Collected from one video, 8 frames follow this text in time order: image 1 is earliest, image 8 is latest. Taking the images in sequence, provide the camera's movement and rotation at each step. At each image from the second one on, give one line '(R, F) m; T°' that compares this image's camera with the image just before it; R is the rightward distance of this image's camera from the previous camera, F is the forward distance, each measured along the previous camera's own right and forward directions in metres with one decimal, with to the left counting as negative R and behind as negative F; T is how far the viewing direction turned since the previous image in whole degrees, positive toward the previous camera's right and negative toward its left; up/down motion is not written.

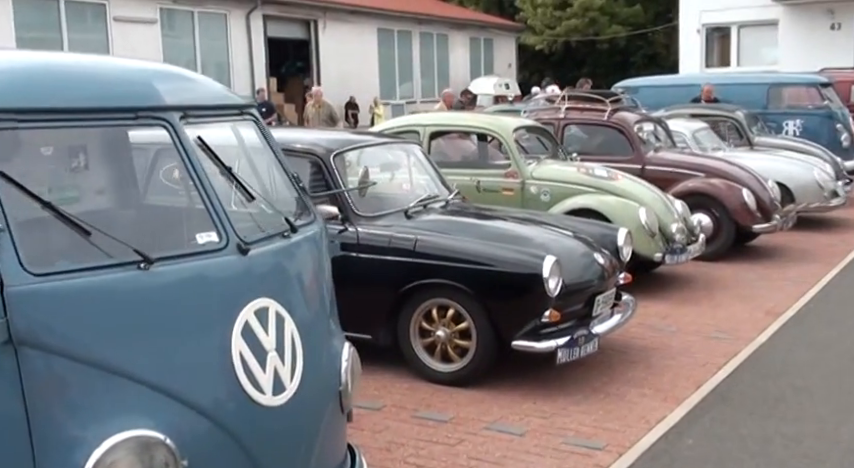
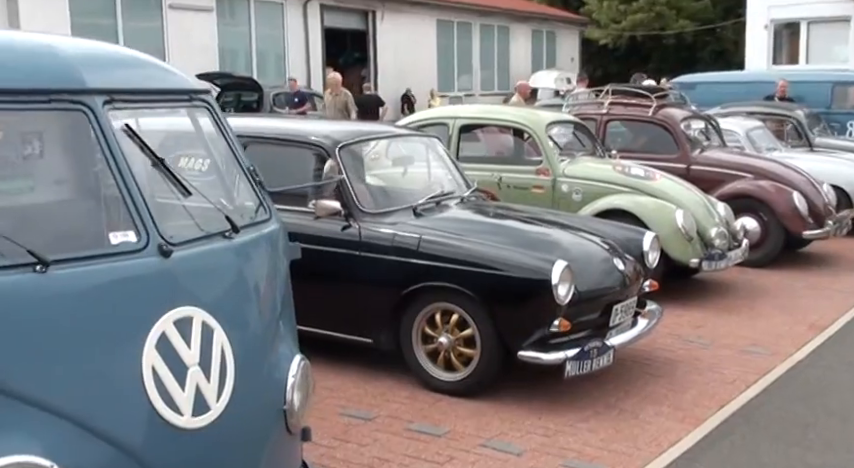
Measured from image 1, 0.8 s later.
(+0.4, +0.4) m; -4°
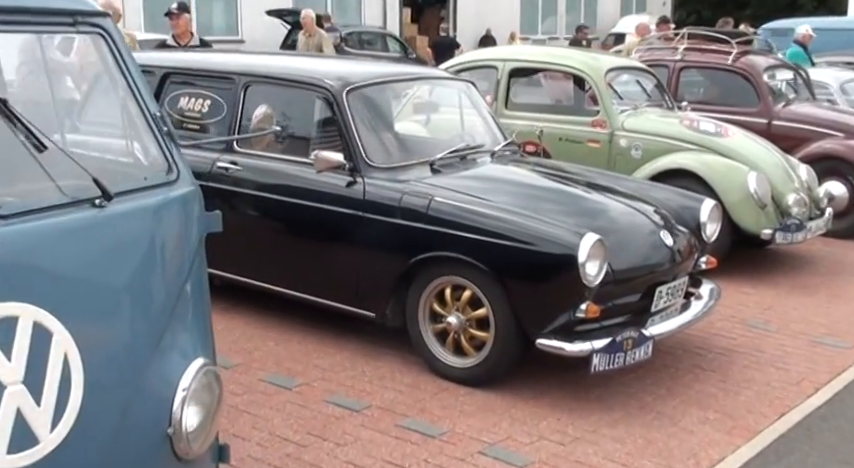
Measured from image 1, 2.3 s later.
(+0.4, +0.9) m; -5°
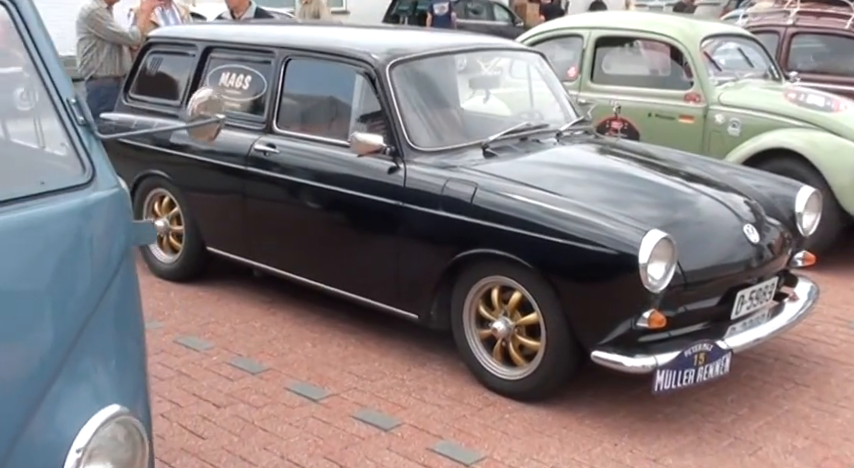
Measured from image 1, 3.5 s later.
(+0.3, +0.6) m; -7°
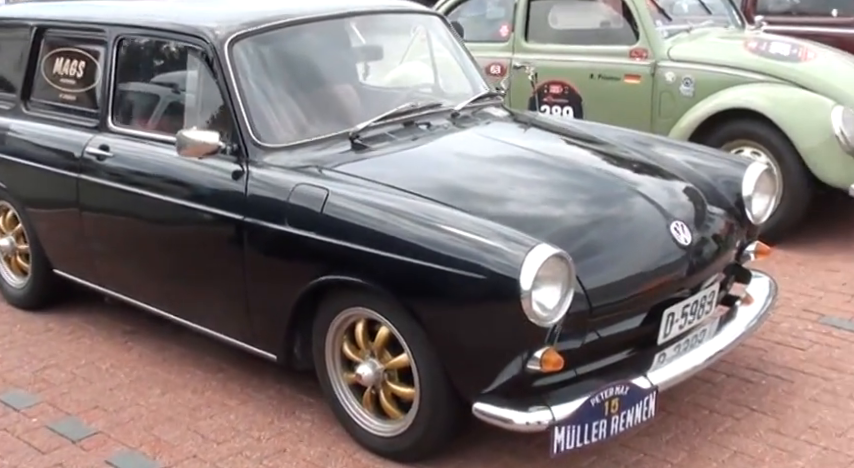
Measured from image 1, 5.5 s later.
(+0.6, +1.0) m; 0°
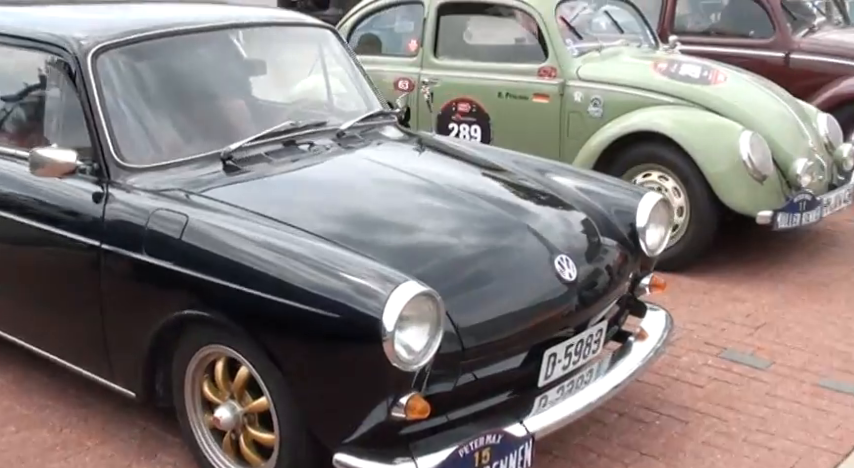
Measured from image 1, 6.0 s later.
(+0.2, +0.2) m; +4°
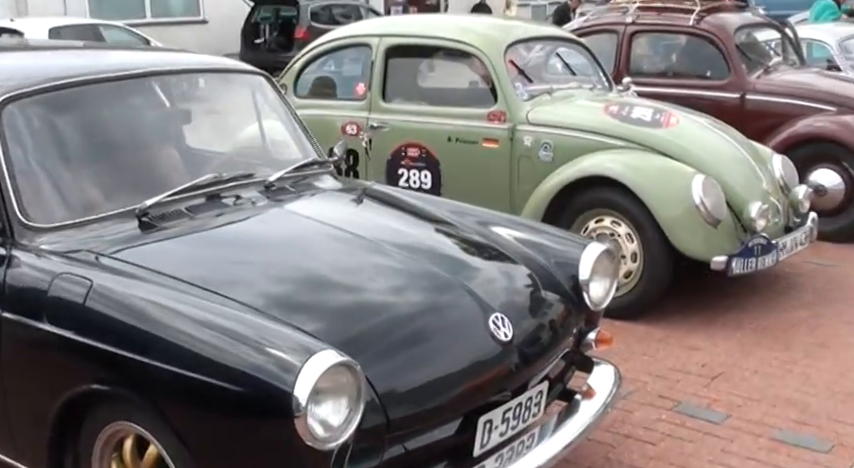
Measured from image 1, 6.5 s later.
(+0.2, +0.2) m; +2°
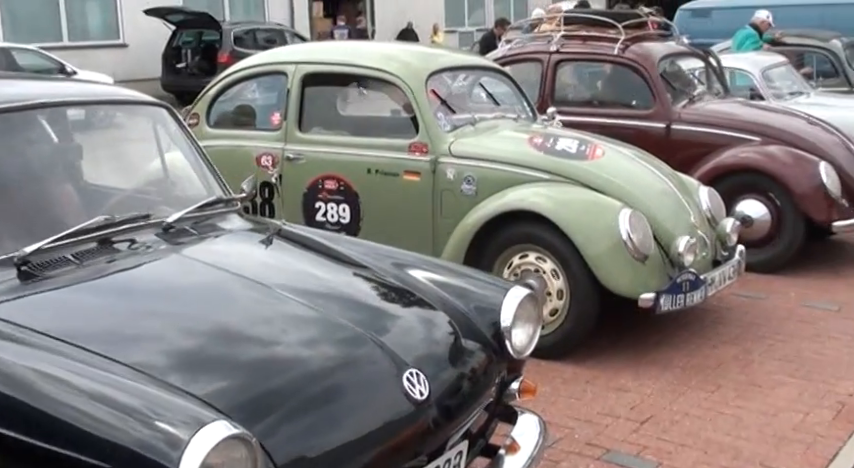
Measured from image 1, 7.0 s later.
(+0.1, +0.3) m; +4°
